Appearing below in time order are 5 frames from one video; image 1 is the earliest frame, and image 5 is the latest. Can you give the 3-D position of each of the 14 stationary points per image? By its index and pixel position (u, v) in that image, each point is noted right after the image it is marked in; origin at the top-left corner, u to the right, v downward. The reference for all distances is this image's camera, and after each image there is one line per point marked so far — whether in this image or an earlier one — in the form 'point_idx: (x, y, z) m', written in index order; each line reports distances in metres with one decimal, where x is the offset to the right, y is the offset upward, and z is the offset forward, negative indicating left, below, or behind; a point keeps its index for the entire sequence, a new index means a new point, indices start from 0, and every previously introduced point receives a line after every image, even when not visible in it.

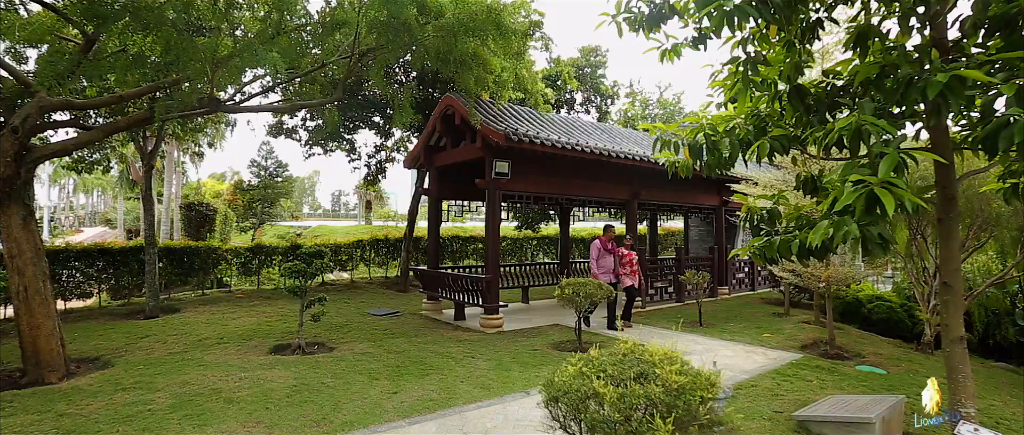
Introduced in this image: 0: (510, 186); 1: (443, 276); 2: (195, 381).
0: (0.0, +0.5, +7.4) m
1: (-1.2, -1.0, +8.3) m
2: (-3.0, -1.6, +4.6) m
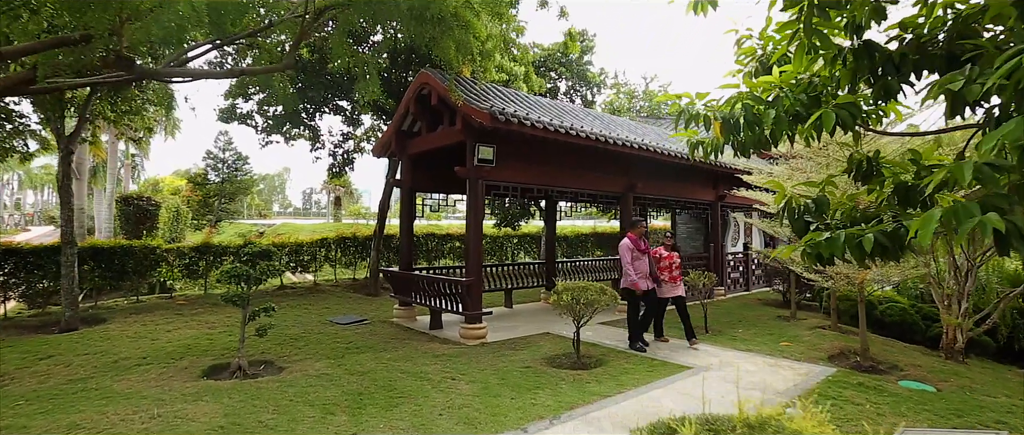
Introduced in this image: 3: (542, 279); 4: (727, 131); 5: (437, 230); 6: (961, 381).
0: (-0.2, +0.6, +6.5) m
1: (-1.5, -0.9, +7.3) m
2: (-3.1, -1.5, +3.5) m
3: (+0.6, -1.3, +9.8) m
4: (+1.6, +0.6, +3.6) m
5: (-2.2, -0.3, +14.1) m
6: (+4.4, -1.6, +4.7) m
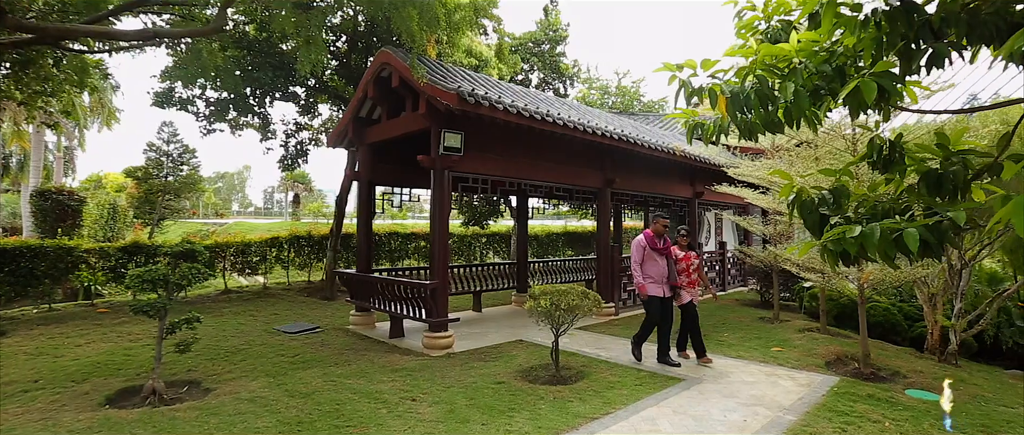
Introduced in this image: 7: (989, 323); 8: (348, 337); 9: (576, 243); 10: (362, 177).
0: (-0.6, +0.6, +5.8) m
1: (-1.9, -0.9, +6.5) m
2: (-3.2, -1.4, +2.7) m
3: (0.0, -1.2, +9.2) m
4: (+1.4, +0.7, +3.1) m
5: (-3.1, -0.3, +13.3) m
6: (+4.1, -1.5, +4.3) m
7: (+6.0, -1.3, +6.0) m
8: (-2.2, -1.6, +6.5) m
9: (+2.2, -0.9, +16.4) m
10: (-2.3, +0.6, +7.2) m
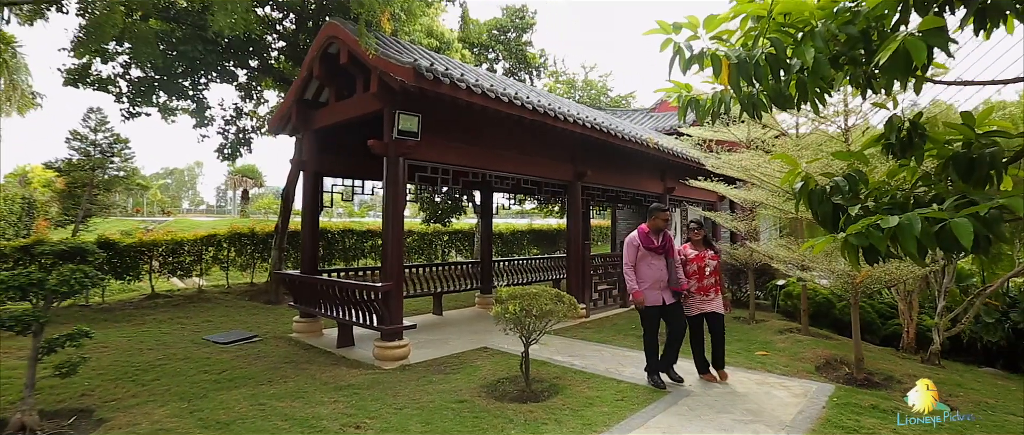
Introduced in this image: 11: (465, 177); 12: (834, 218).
0: (-1.0, +0.7, +5.2) m
1: (-2.3, -0.8, +5.8) m
2: (-3.4, -1.4, +1.8) m
3: (-0.6, -1.1, +8.5) m
4: (+1.2, +0.8, +2.6) m
5: (-4.0, -0.2, +12.4) m
6: (+3.8, -1.5, +4.0) m
7: (+5.5, -1.3, +5.9) m
8: (-2.7, -1.6, +5.8) m
9: (+1.0, -0.8, +15.9) m
10: (-2.8, +0.7, +6.5) m
11: (-0.6, +0.6, +6.5) m
12: (+1.8, 0.0, +2.7) m
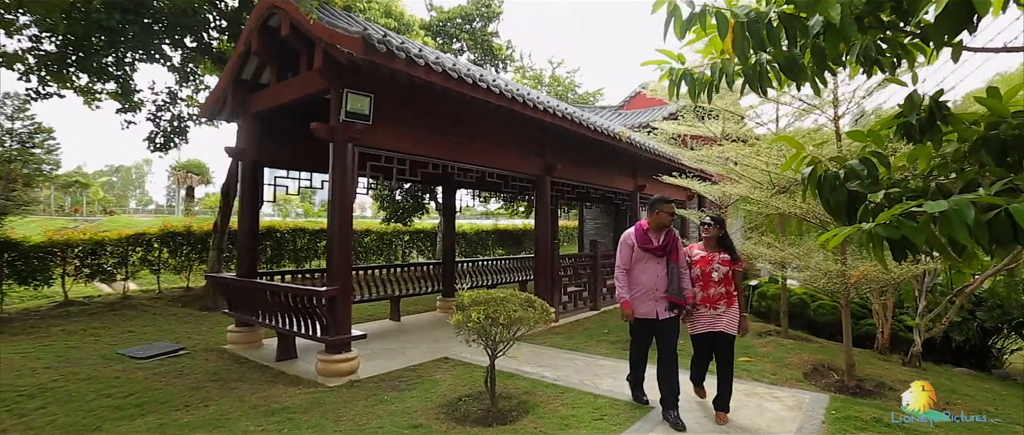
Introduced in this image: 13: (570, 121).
0: (-1.3, +0.7, +4.6) m
1: (-2.7, -0.8, +5.1) m
2: (-3.5, -1.3, +1.0) m
3: (-1.2, -1.1, +7.9) m
4: (+1.1, +0.8, +2.2) m
5: (-4.9, -0.2, +11.6) m
6: (+3.5, -1.4, +3.8) m
7: (+5.1, -1.2, +5.7) m
8: (-3.0, -1.5, +5.0) m
9: (-0.1, -0.8, +15.4) m
10: (-3.2, +0.7, +5.7) m
11: (-1.1, +0.6, +5.9) m
12: (+1.6, +0.1, +2.3) m
13: (+0.7, +1.2, +6.0) m
